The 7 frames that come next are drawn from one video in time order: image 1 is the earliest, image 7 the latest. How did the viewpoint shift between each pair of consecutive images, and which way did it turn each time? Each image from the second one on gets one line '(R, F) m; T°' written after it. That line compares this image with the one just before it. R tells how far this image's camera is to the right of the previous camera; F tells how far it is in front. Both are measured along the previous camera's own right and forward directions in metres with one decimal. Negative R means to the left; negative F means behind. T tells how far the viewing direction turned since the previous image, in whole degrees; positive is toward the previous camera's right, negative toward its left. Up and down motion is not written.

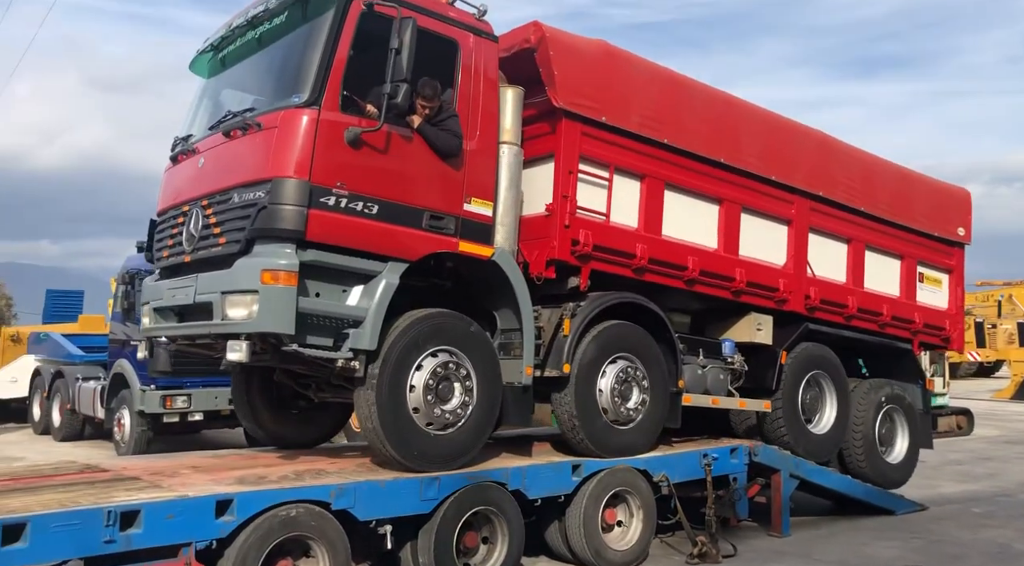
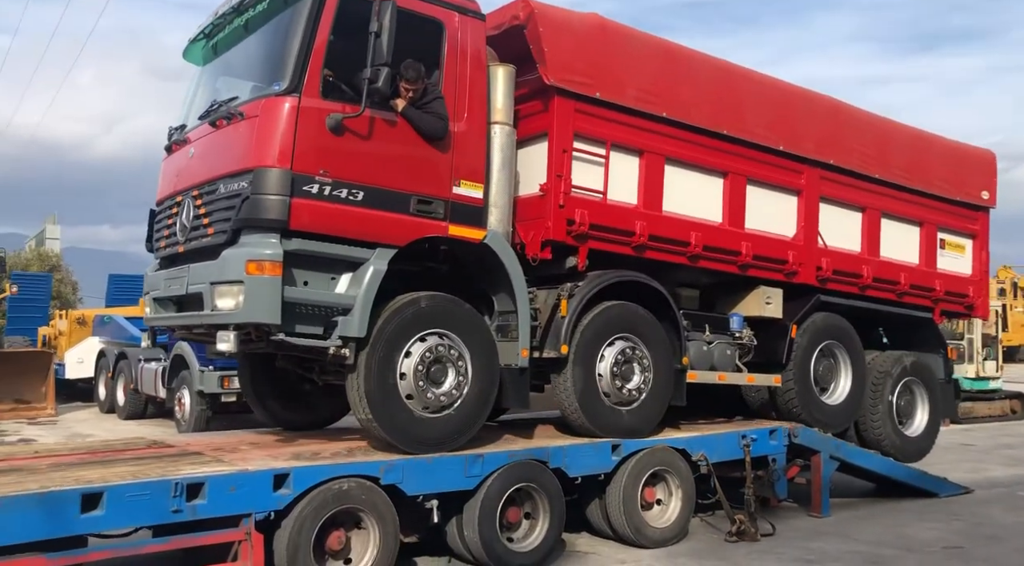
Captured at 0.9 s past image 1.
(+0.3, +0.1) m; -3°
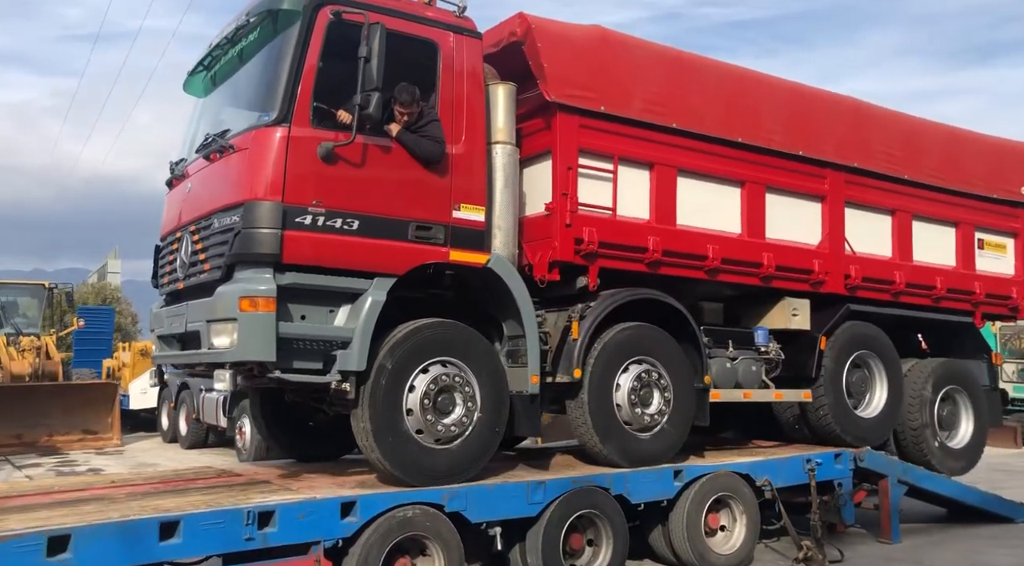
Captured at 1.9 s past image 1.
(+0.2, +0.2) m; -3°
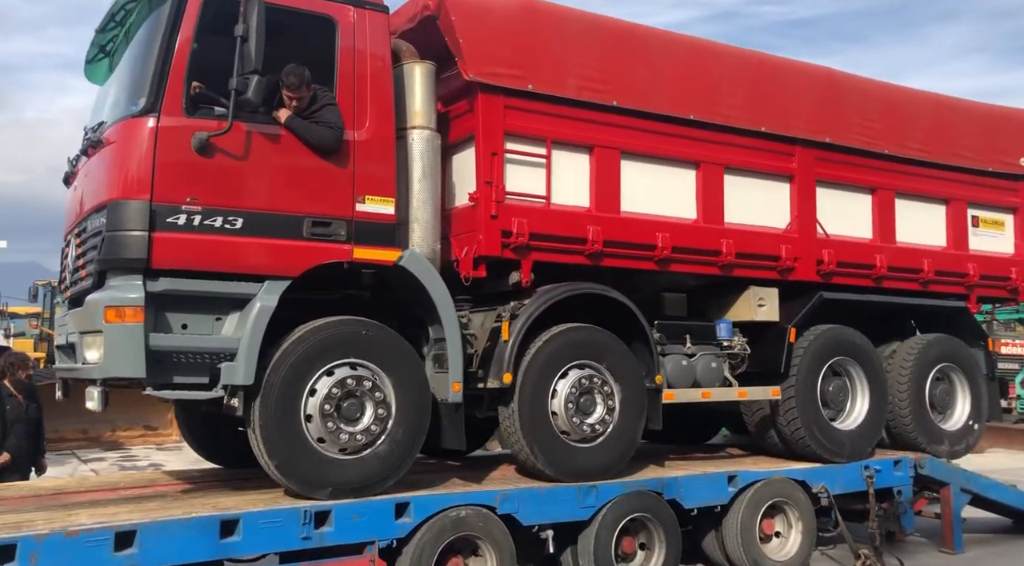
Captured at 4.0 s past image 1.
(+0.7, +0.6) m; -2°
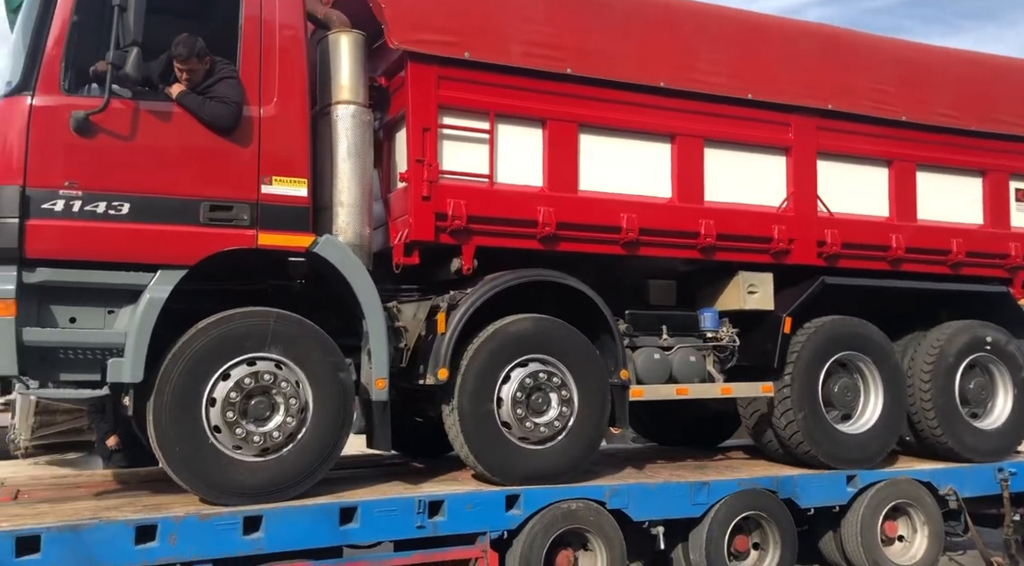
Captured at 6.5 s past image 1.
(+0.9, +0.6) m; -6°
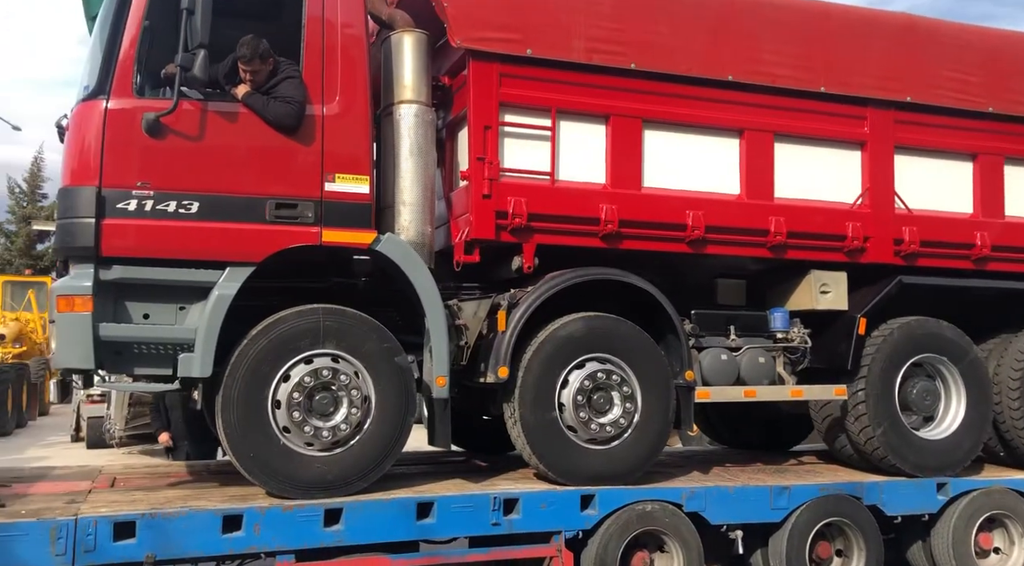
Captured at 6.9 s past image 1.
(+0.1, 0.0) m; -5°
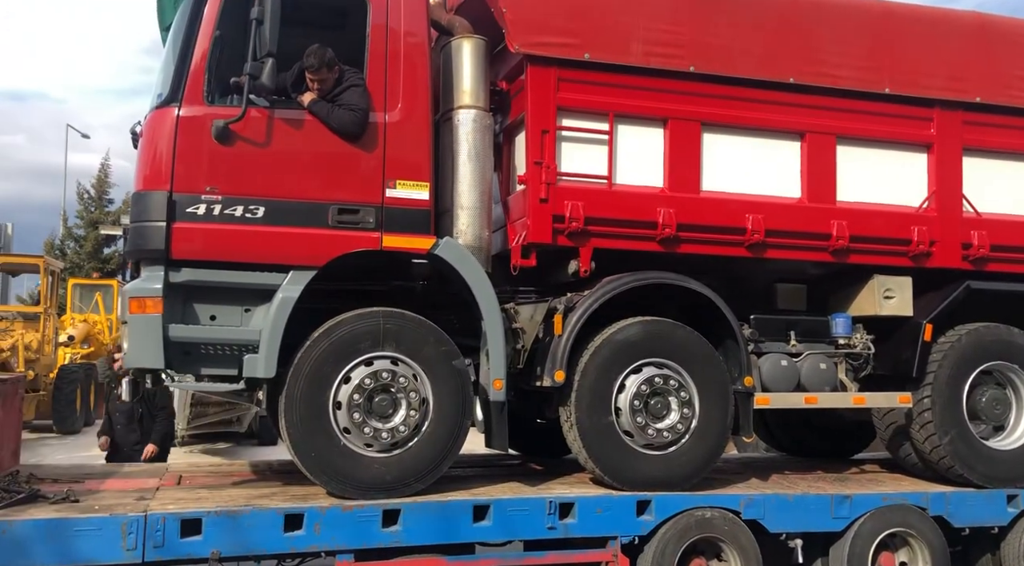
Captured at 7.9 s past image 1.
(0.0, 0.0) m; -4°
